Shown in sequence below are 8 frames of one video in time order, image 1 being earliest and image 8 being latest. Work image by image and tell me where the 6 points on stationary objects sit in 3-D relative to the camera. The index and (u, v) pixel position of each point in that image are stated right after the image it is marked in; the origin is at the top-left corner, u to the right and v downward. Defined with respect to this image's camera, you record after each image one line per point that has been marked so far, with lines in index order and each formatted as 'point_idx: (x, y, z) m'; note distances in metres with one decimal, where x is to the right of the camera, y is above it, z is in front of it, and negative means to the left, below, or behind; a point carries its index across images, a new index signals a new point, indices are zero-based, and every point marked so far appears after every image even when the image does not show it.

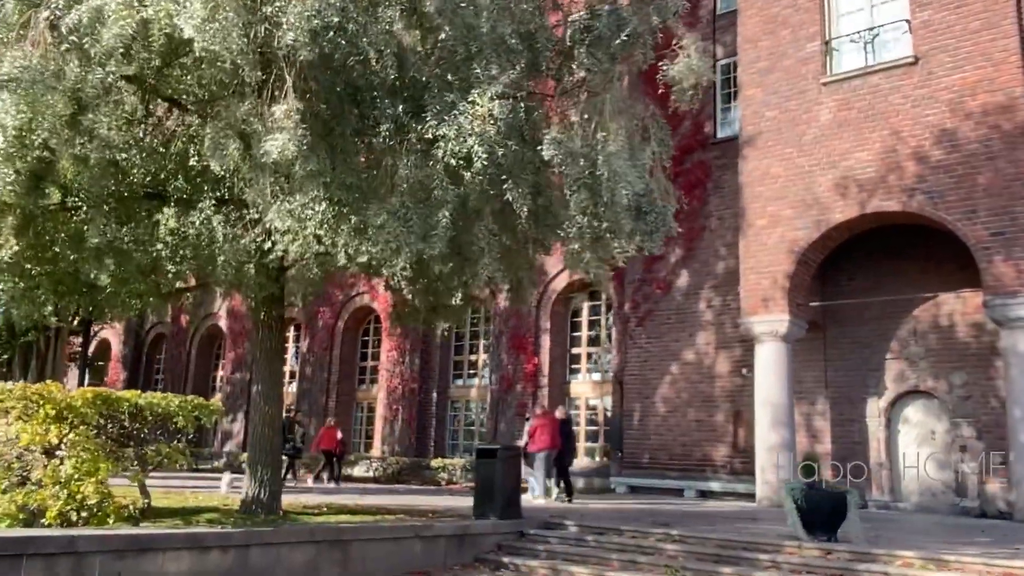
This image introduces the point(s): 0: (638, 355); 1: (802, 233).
0: (+2.8, -1.5, +18.3) m
1: (+5.1, +1.0, +14.2) m
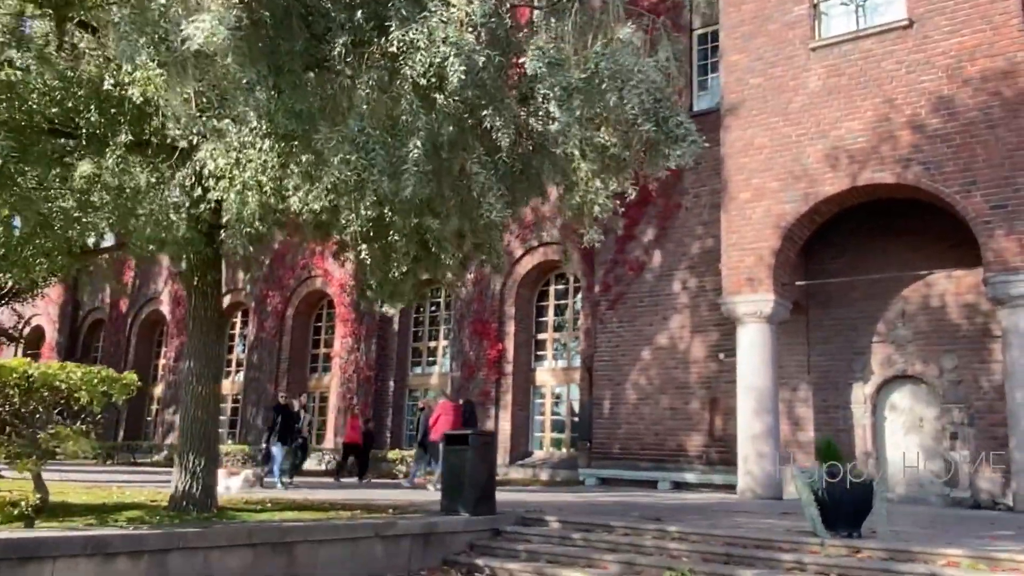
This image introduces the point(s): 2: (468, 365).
0: (+2.1, -1.1, +17.3) m
1: (+4.6, +1.3, +13.3) m
2: (-1.1, -1.9, +19.7) m
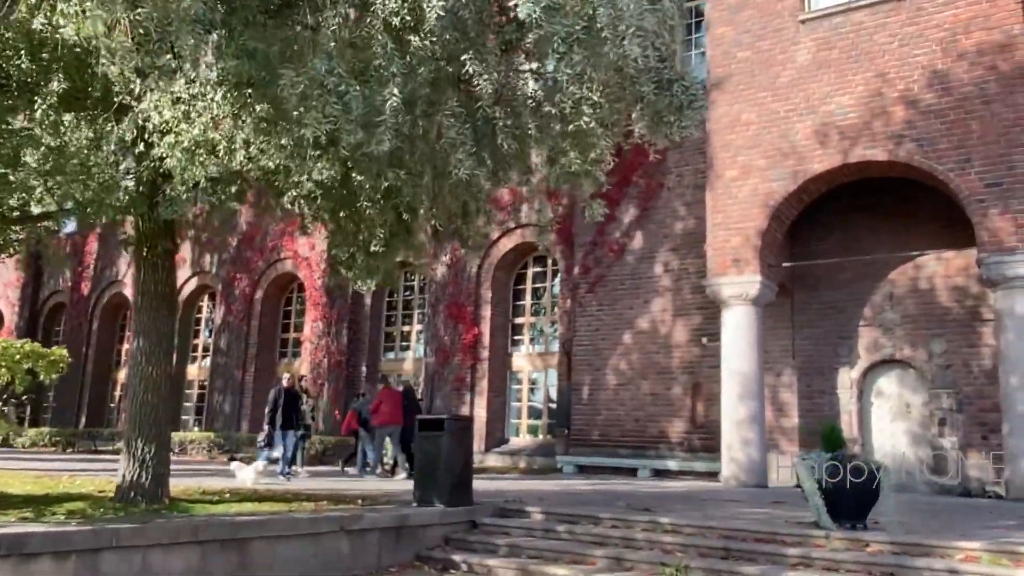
0: (+1.6, -0.7, +16.8) m
1: (+4.2, +1.6, +12.9) m
2: (-1.6, -1.5, +19.1) m
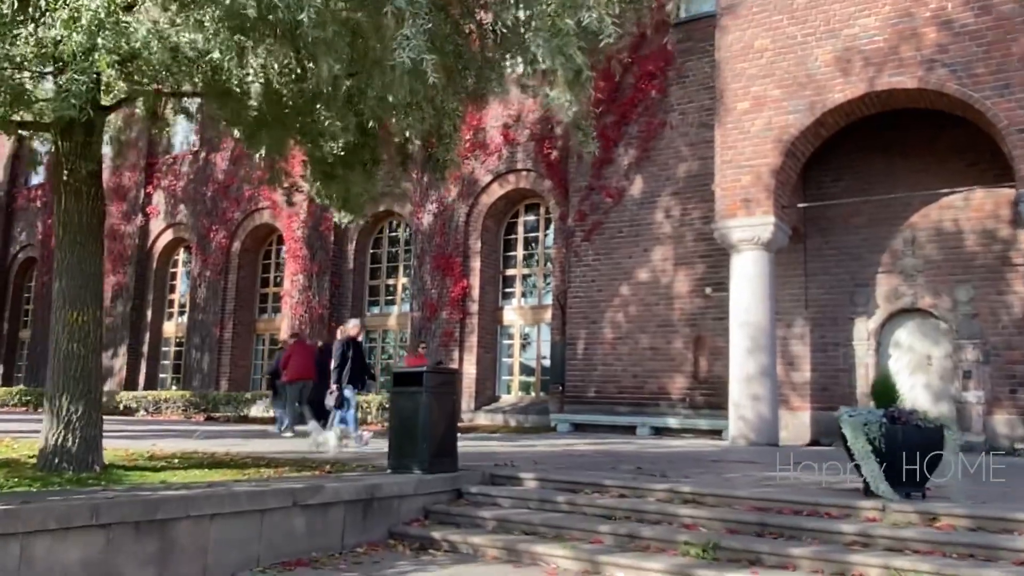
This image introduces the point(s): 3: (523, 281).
0: (+1.4, +0.3, +15.7) m
1: (+4.1, +2.5, +11.7) m
2: (-1.8, -0.3, +18.1) m
3: (+0.2, +0.1, +17.7) m
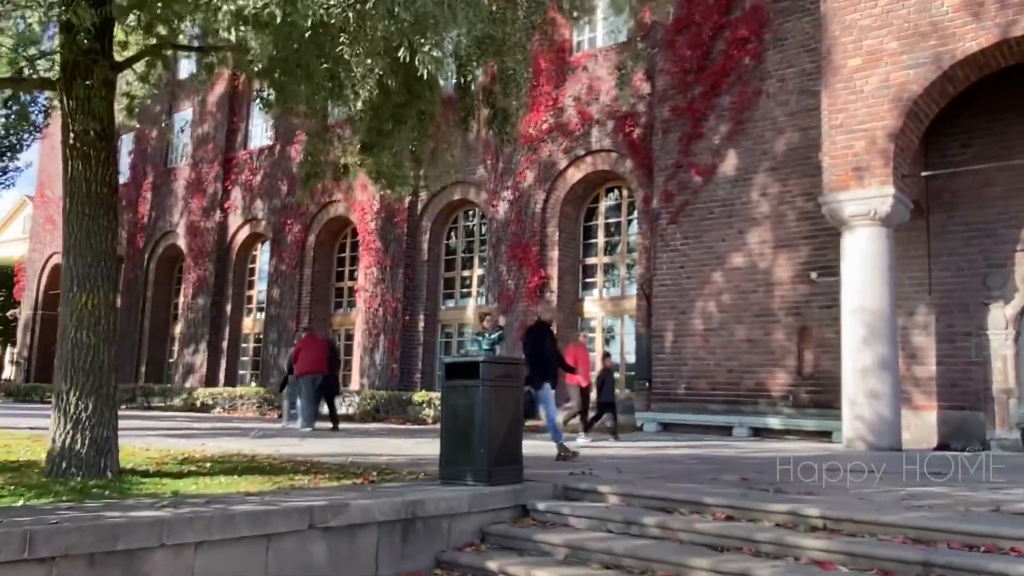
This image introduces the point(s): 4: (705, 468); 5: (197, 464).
0: (+2.8, +0.5, +14.4) m
1: (+5.1, +2.7, +10.2) m
2: (-0.1, -0.1, +17.1) m
3: (+1.9, +0.4, +16.5) m
4: (+1.7, -1.6, +7.3) m
5: (-2.5, -1.4, +6.6) m
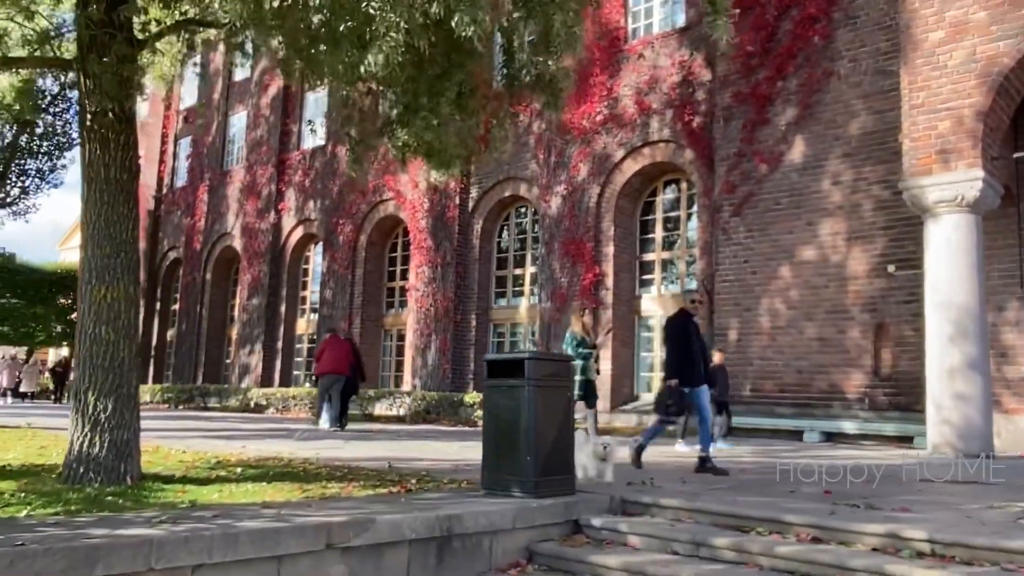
0: (+3.7, +0.6, +13.7) m
1: (+5.7, +2.8, +9.3) m
2: (+1.0, -0.1, +16.5) m
3: (+3.0, +0.4, +15.8) m
4: (+2.2, -1.5, +6.6) m
5: (-2.2, -1.4, +6.2) m
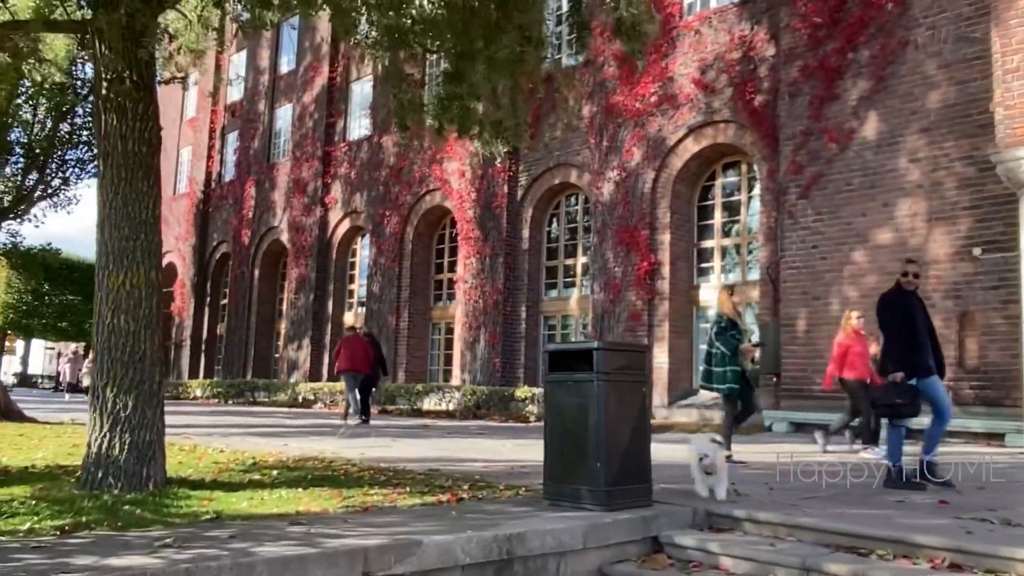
0: (+4.6, +0.8, +12.8) m
1: (+6.2, +3.0, +8.3) m
2: (+2.0, +0.1, +15.8) m
3: (+3.9, +0.6, +15.0) m
4: (+2.6, -1.4, +5.9) m
5: (-1.7, -1.3, +5.7) m
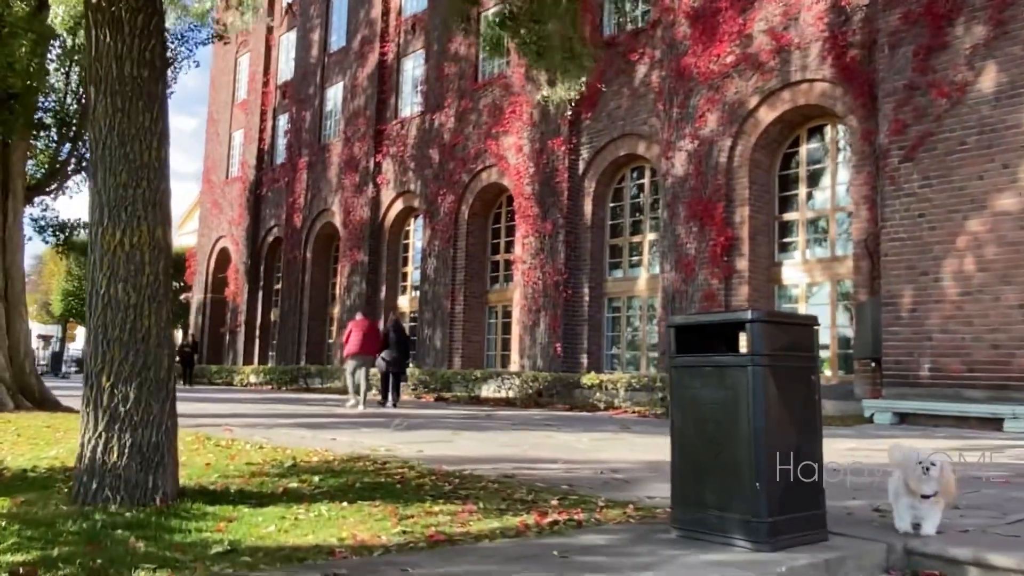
0: (+5.5, +1.1, +11.4) m
1: (+6.9, +3.3, +6.8) m
2: (+3.1, +0.5, +14.6) m
3: (+5.0, +1.0, +13.6) m
4: (+3.1, -1.2, +4.6) m
5: (-1.2, -1.1, +4.7) m
